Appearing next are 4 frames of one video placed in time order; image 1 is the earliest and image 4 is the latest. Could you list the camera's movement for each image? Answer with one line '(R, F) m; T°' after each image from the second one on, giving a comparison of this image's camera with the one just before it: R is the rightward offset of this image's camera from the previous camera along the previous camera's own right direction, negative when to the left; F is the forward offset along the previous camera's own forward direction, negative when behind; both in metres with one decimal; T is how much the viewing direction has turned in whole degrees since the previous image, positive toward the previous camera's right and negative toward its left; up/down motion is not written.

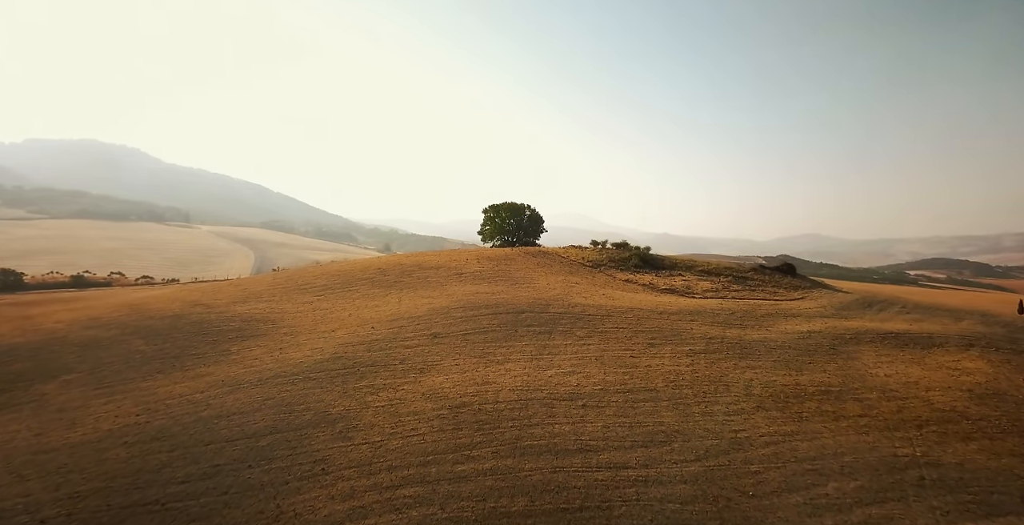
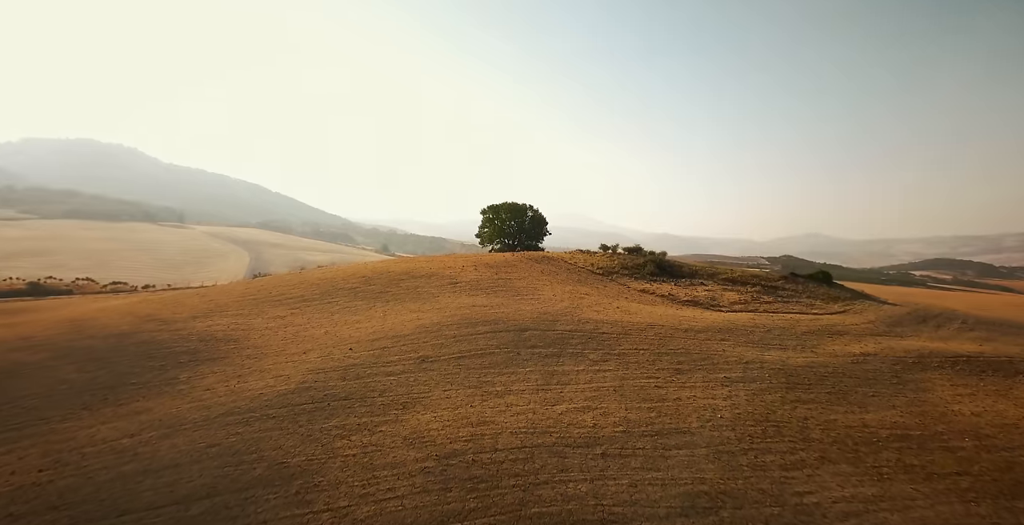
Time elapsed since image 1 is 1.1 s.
(-0.1, +3.2) m; 0°
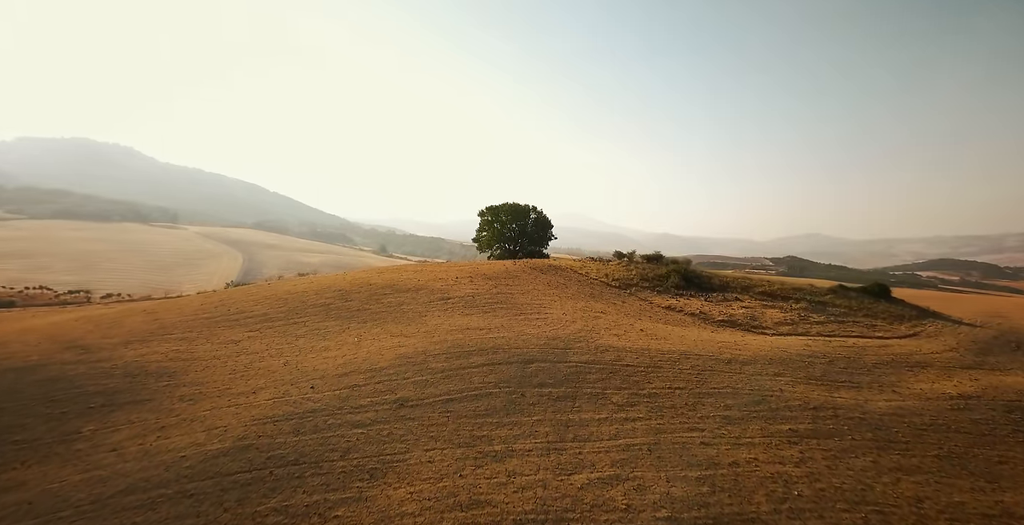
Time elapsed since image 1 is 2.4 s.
(-0.1, +3.9) m; 0°
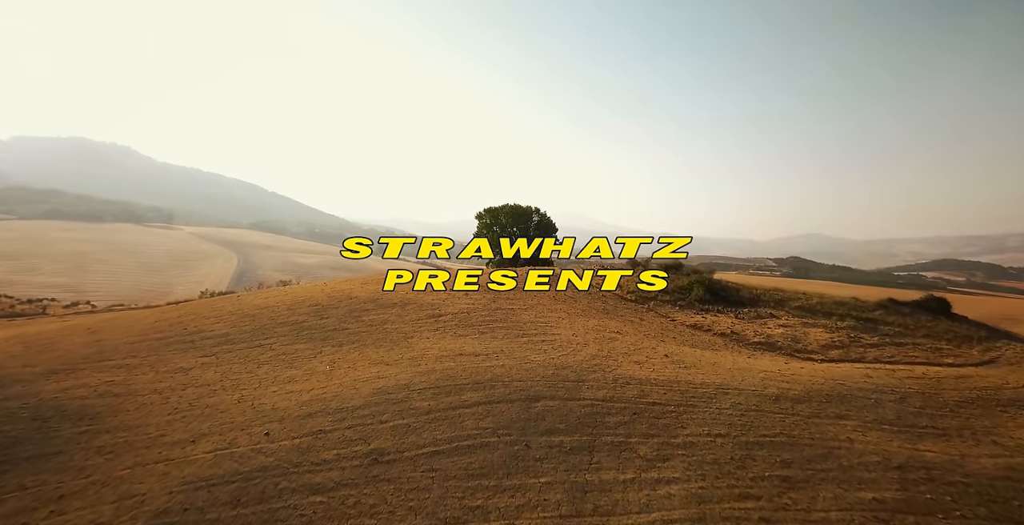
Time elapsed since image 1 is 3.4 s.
(0.0, +2.9) m; 0°
